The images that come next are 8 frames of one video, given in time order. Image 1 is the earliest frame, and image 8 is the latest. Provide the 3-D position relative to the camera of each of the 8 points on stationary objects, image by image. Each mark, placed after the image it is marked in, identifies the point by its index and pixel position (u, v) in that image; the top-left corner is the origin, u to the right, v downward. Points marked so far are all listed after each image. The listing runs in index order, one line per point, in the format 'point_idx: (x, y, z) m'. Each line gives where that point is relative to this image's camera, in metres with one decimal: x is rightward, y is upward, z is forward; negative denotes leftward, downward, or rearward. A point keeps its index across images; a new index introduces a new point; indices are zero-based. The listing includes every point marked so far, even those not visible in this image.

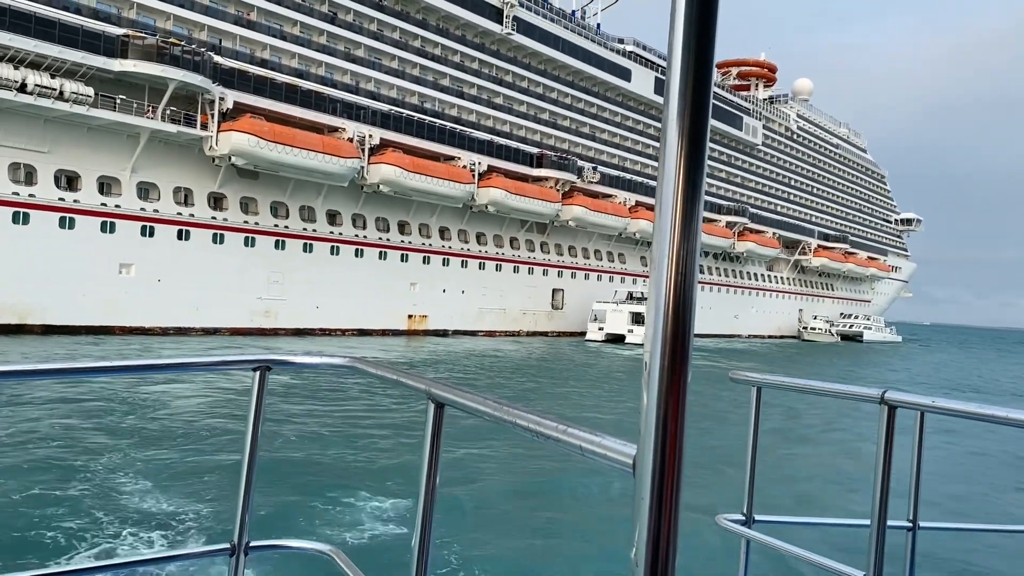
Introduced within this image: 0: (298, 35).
0: (-4.6, +5.3, +18.2) m
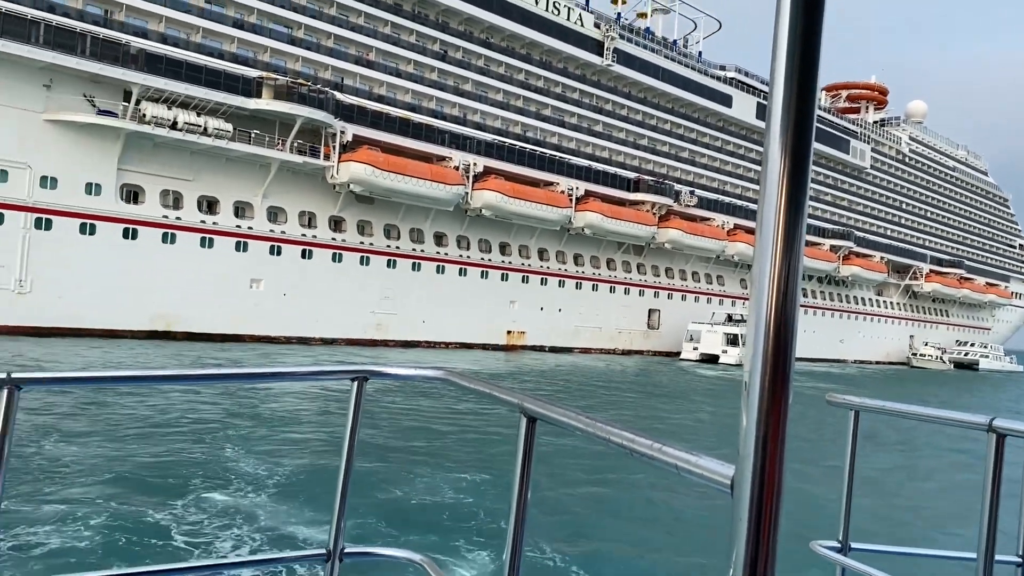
0: (-2.3, +4.9, +19.7) m
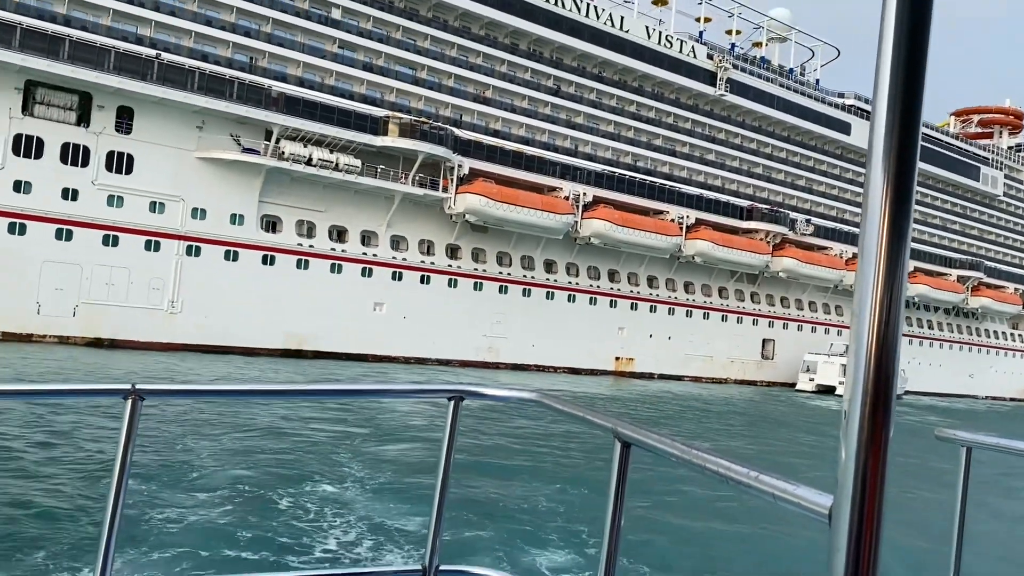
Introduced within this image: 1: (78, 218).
0: (+0.3, +4.3, +20.6) m
1: (-7.4, +1.2, +14.8) m
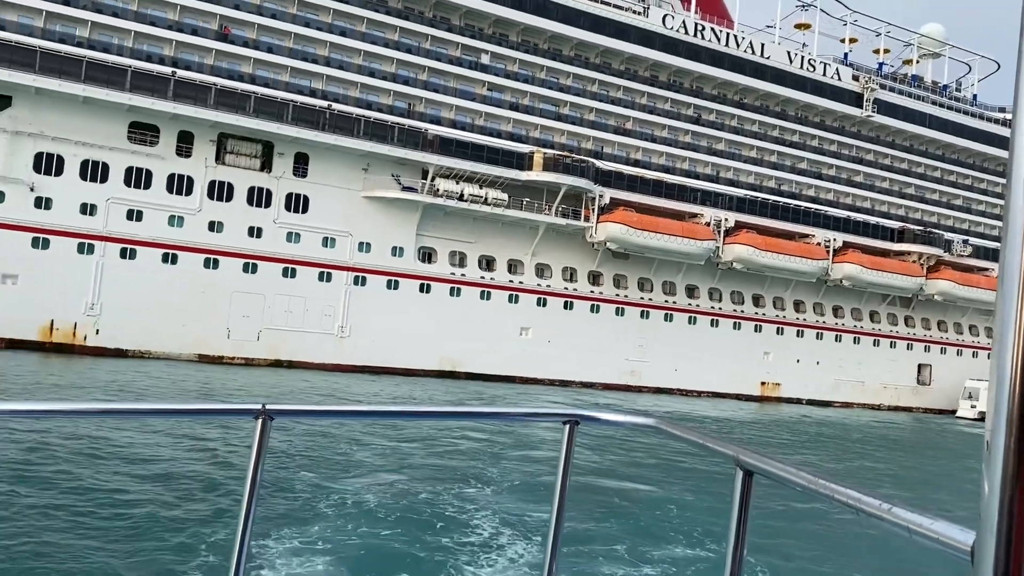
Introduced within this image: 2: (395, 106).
0: (+3.8, +3.7, +21.1) m
1: (-4.8, +0.7, +16.7) m
2: (-2.6, +4.0, +19.1) m
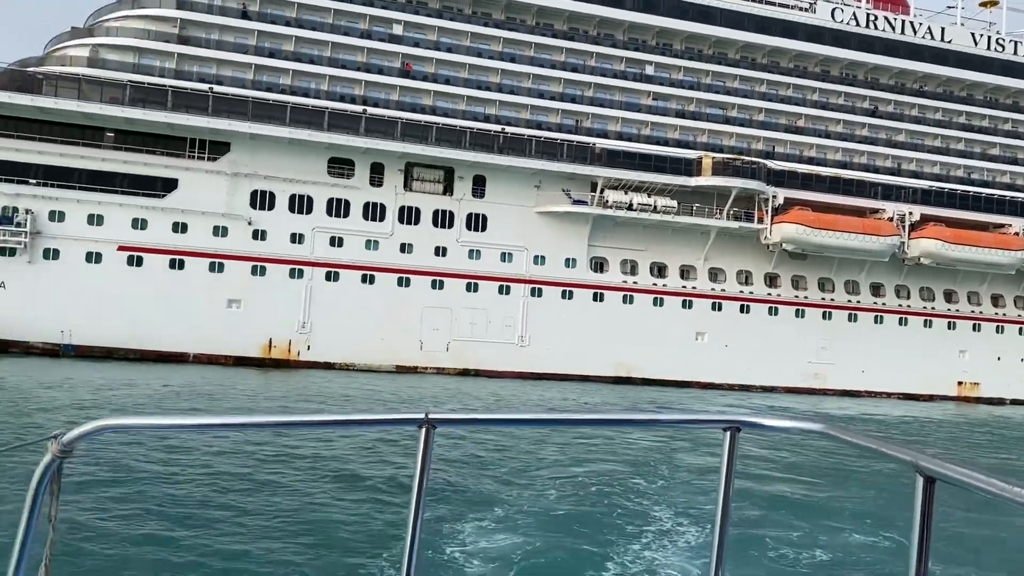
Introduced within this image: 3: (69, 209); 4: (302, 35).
0: (+7.8, +3.7, +20.7) m
1: (-1.3, +0.4, +18.0) m
2: (+1.2, +3.8, +19.9) m
3: (-8.4, +1.5, +16.3) m
4: (-4.6, +5.5, +18.8) m
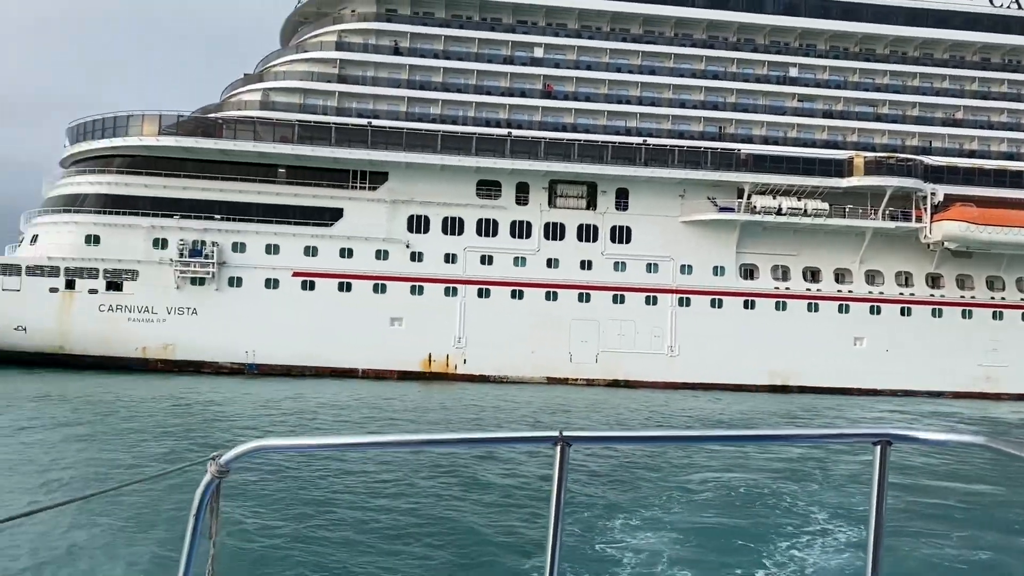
0: (+11.1, +3.8, +19.6) m
1: (+1.8, +0.1, +18.4) m
2: (+4.5, +3.6, +20.0) m
3: (-5.5, +1.0, +18.0) m
4: (-1.5, +5.1, +19.9) m
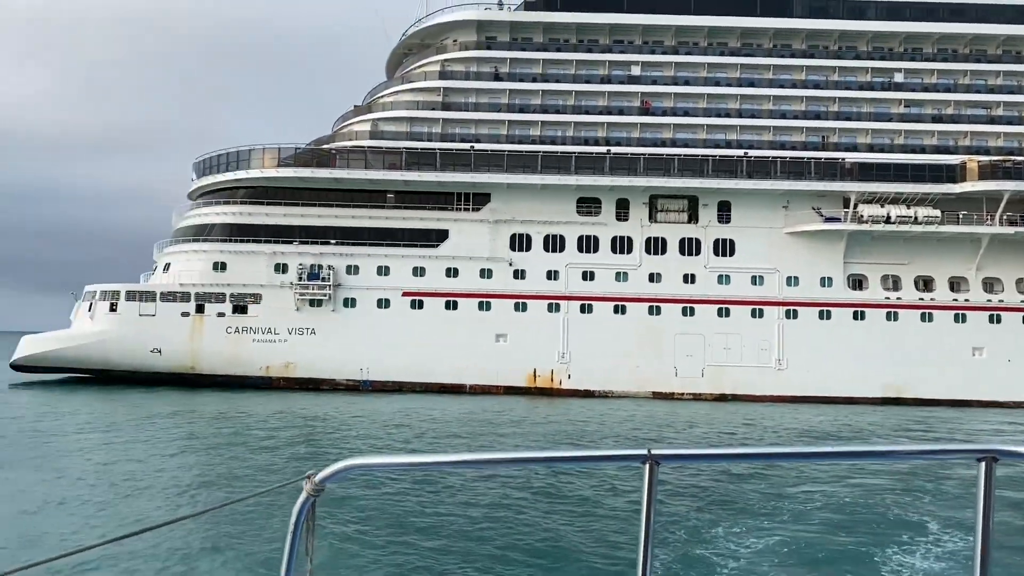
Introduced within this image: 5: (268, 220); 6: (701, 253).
0: (+13.3, +3.7, +18.6) m
1: (+4.0, -0.2, +18.6) m
2: (+6.8, +3.3, +19.9) m
3: (-3.3, +0.5, +19.0) m
4: (+0.8, +4.7, +20.5) m
5: (-5.6, +1.6, +19.7) m
6: (+4.1, +0.7, +18.8) m
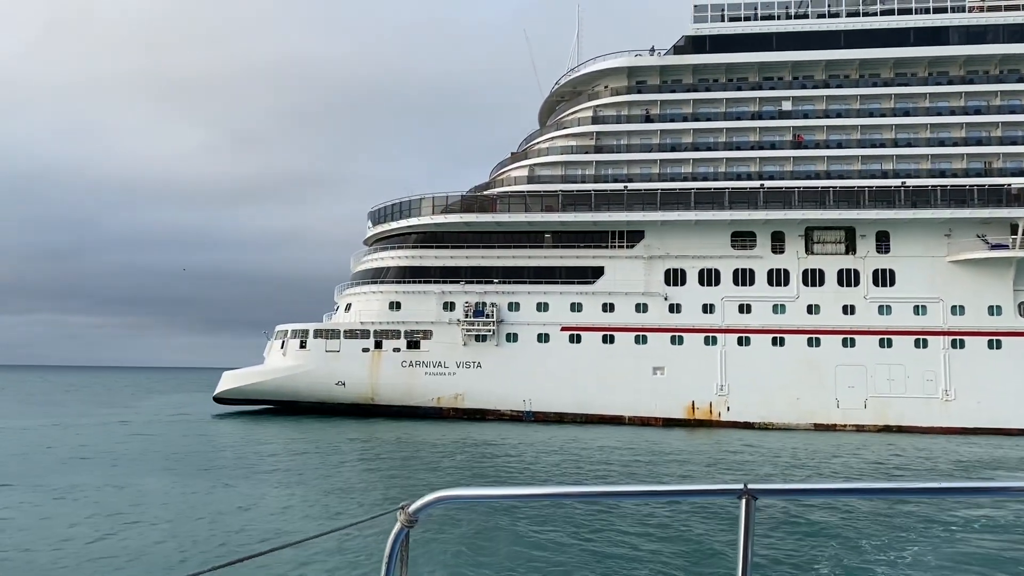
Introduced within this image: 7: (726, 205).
0: (+16.6, +3.2, +17.5) m
1: (+7.5, -0.9, +18.8) m
2: (+10.4, +2.7, +19.8) m
3: (+0.3, -0.3, +20.4) m
4: (+4.6, +3.9, +21.4) m
5: (-1.8, +0.6, +21.5) m
6: (+7.6, +0.1, +19.1) m
7: (+4.9, +1.8, +19.7) m
